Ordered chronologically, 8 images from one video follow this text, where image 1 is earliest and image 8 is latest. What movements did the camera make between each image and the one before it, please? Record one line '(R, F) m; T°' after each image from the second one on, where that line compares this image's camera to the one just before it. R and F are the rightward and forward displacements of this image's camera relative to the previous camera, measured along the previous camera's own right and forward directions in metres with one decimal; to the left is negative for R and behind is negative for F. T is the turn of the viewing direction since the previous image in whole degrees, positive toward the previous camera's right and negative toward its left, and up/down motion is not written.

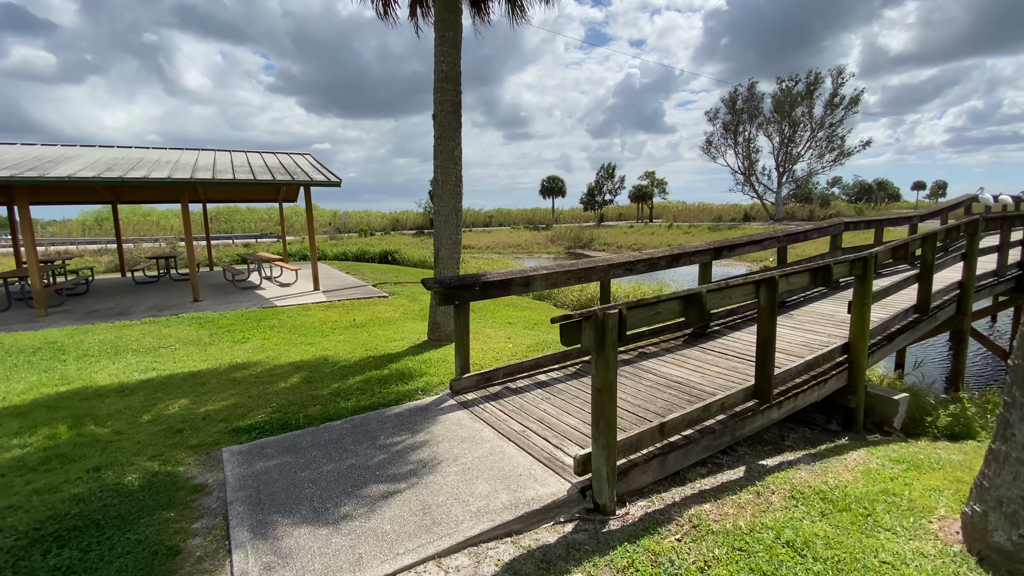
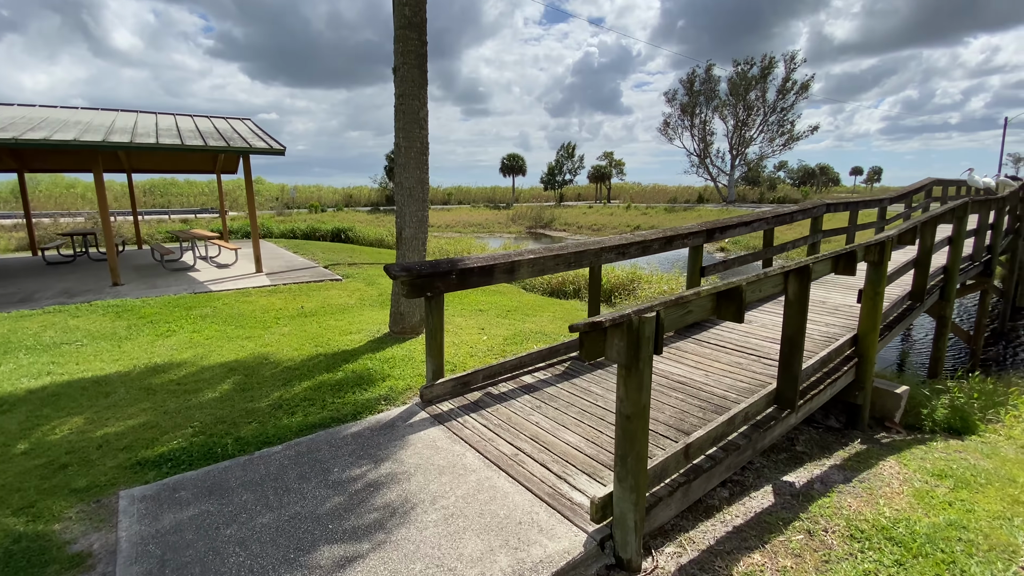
(-0.2, +0.6) m; +5°
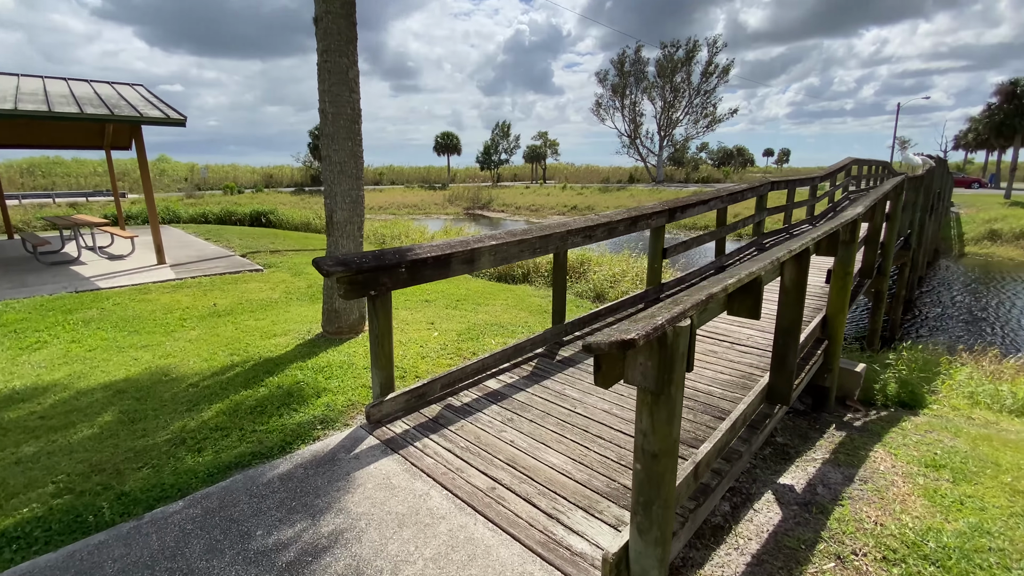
(-0.1, +0.5) m; +8°
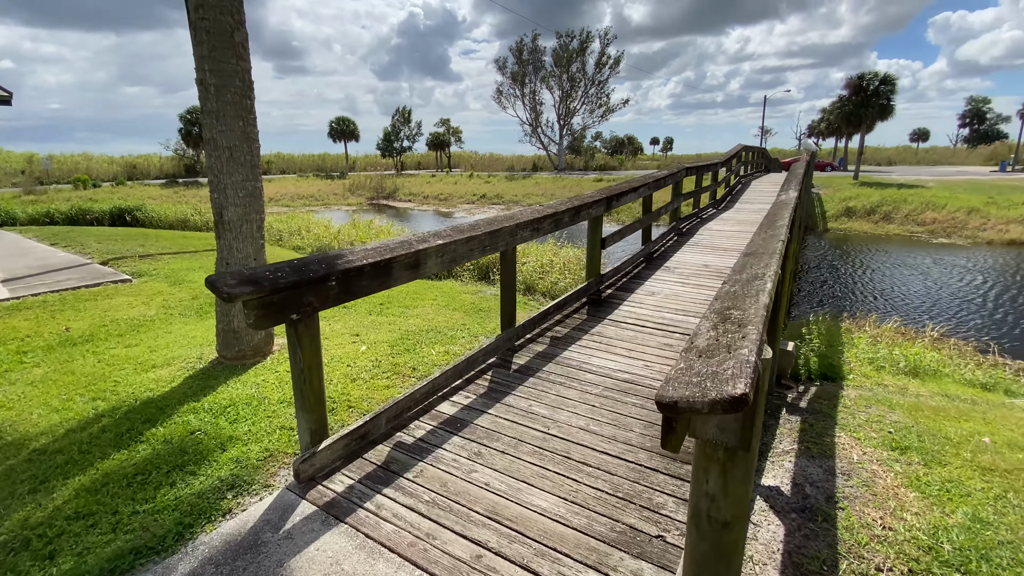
(-0.2, +0.5) m; +11°
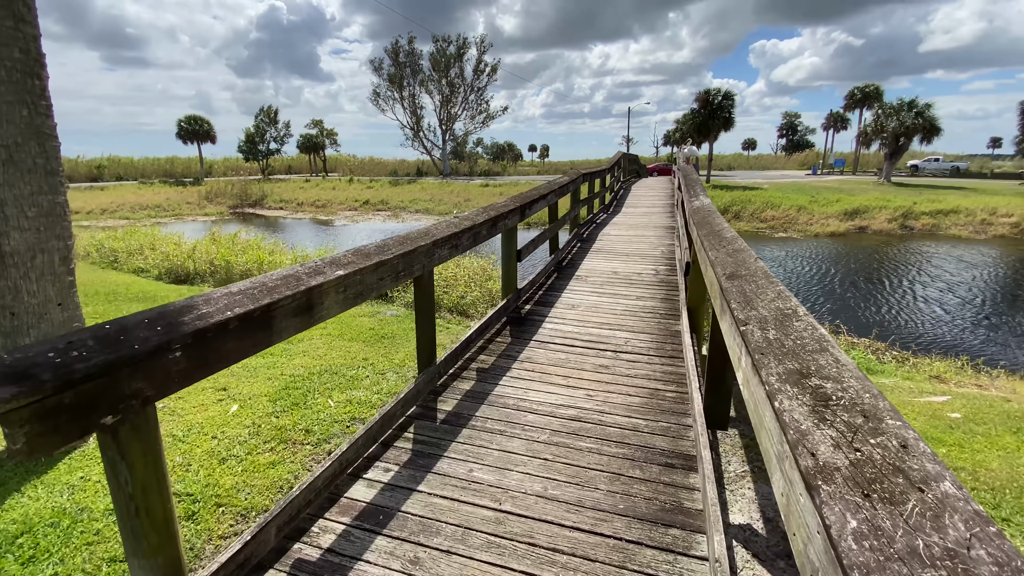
(-0.2, +0.5) m; +13°
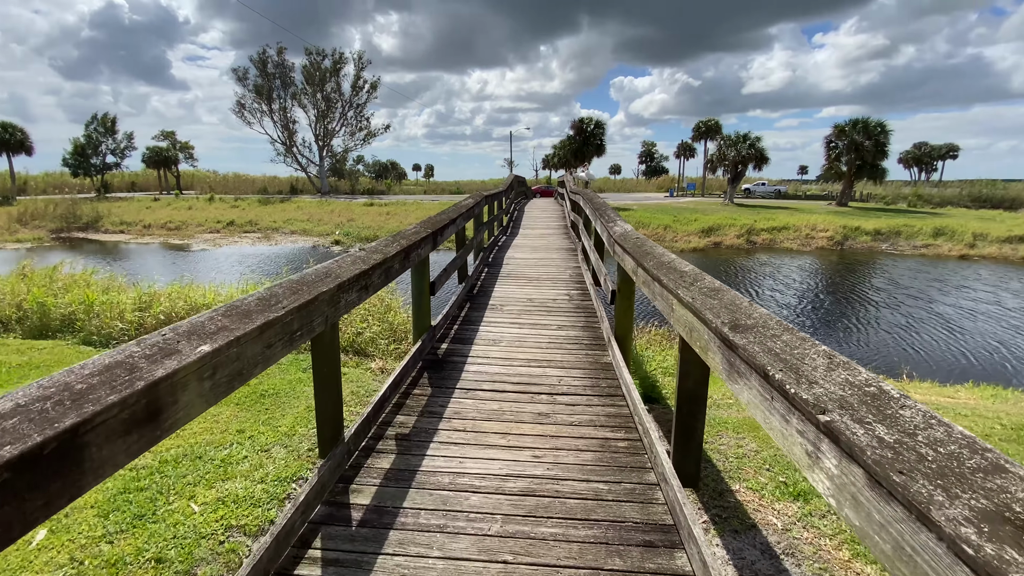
(-0.2, +0.5) m; +13°
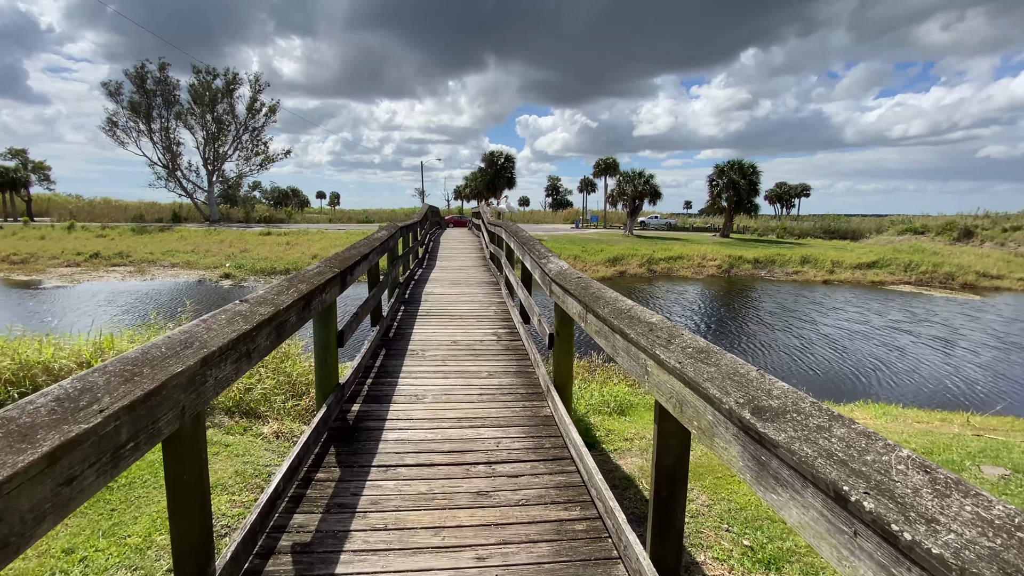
(-0.1, +0.4) m; +11°
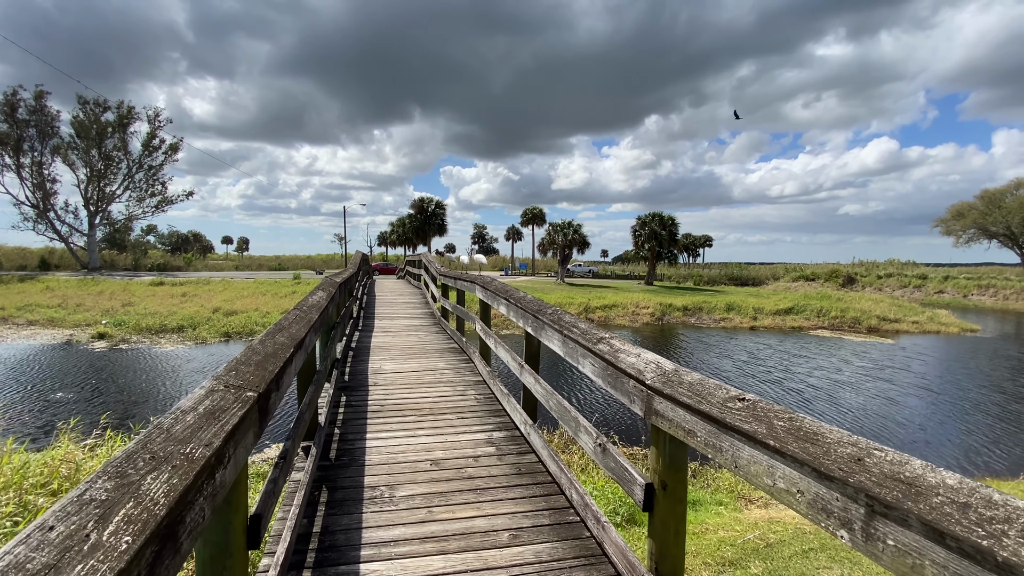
(-0.5, +1.4) m; +9°
